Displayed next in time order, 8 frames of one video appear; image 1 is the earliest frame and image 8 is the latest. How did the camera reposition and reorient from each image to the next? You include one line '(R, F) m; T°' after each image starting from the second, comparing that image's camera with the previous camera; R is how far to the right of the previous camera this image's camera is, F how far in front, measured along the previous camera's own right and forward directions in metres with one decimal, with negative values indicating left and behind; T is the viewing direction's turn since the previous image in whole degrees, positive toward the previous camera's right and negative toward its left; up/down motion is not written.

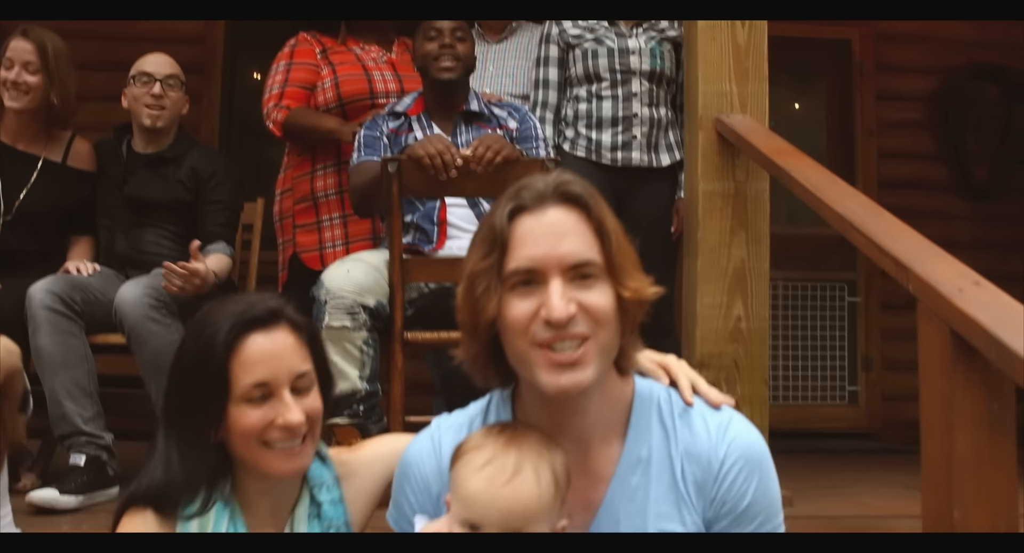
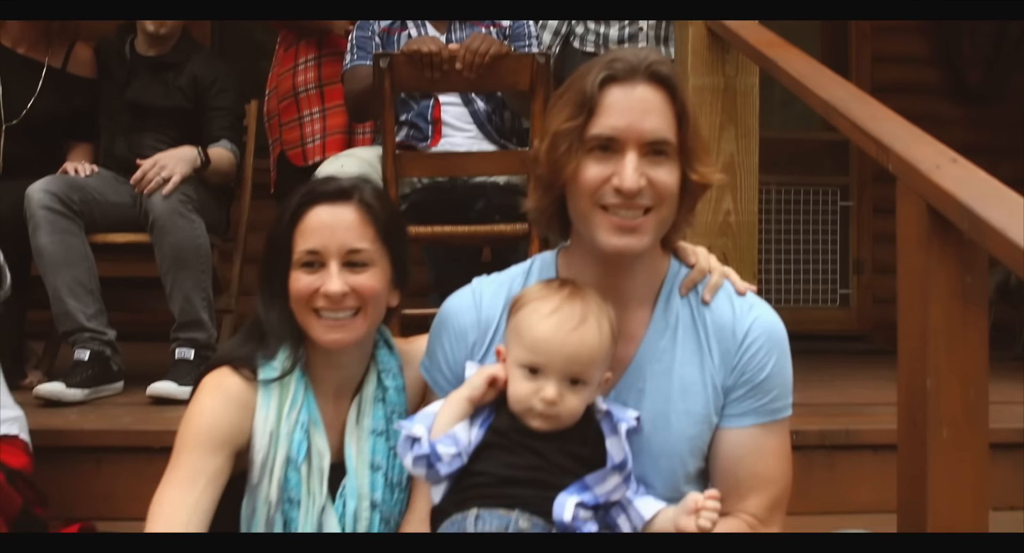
(0.0, 0.0) m; 0°
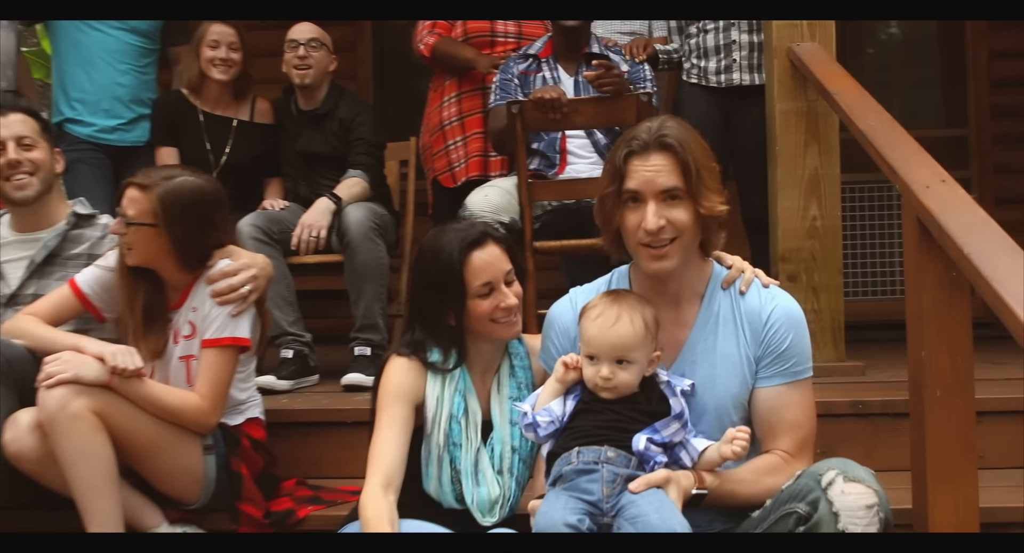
(+0.1, -0.5) m; -8°
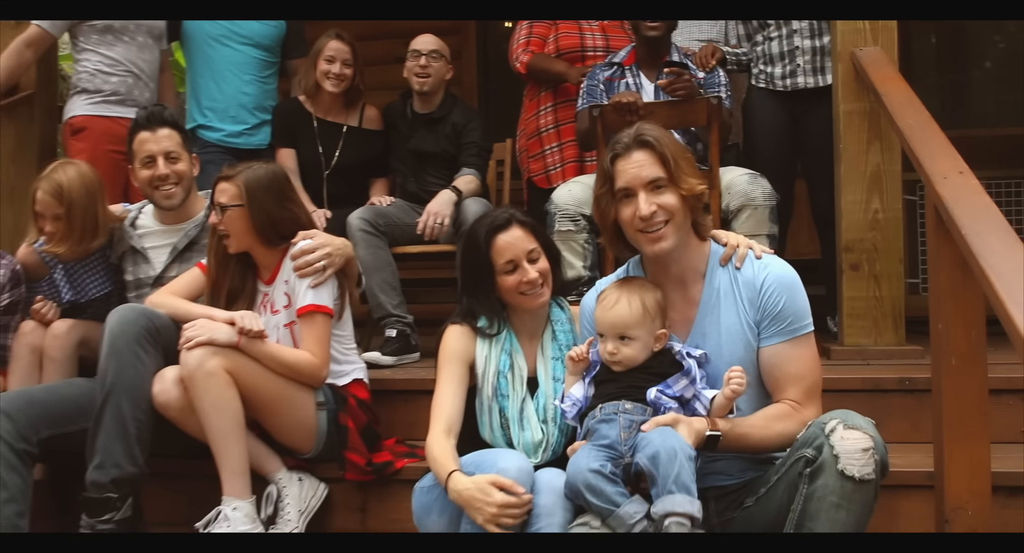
(+0.1, -0.3) m; -6°
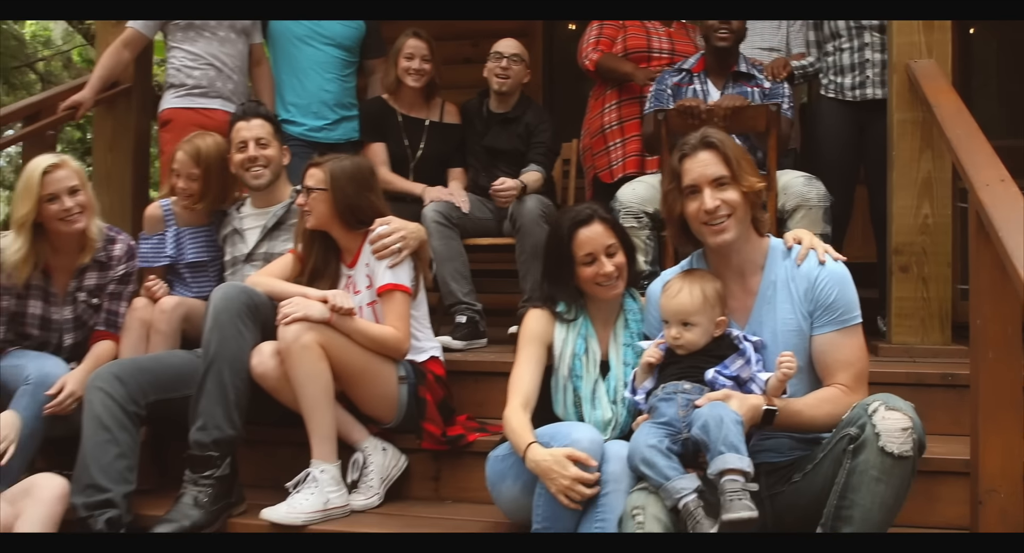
(0.0, -0.2) m; -3°
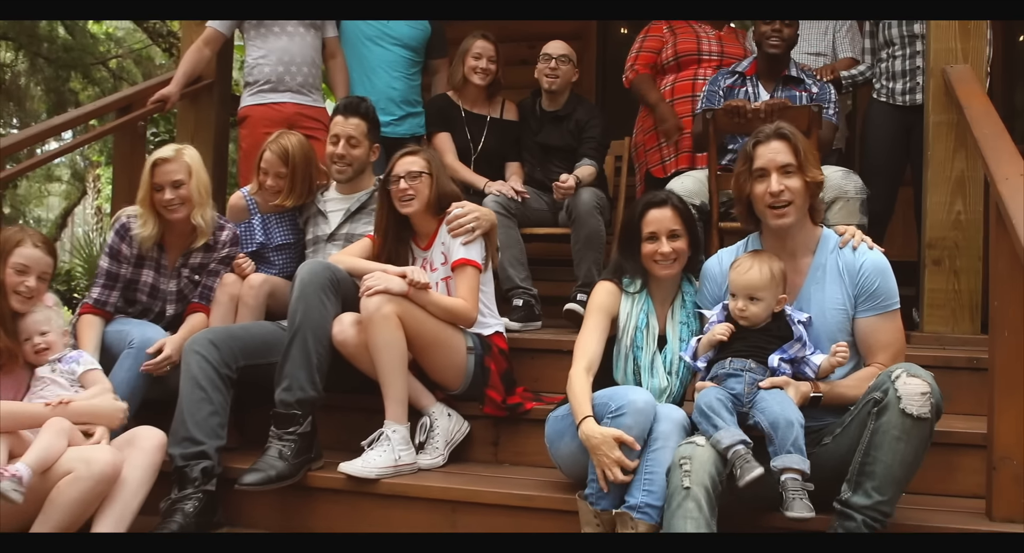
(0.0, -0.2) m; -2°
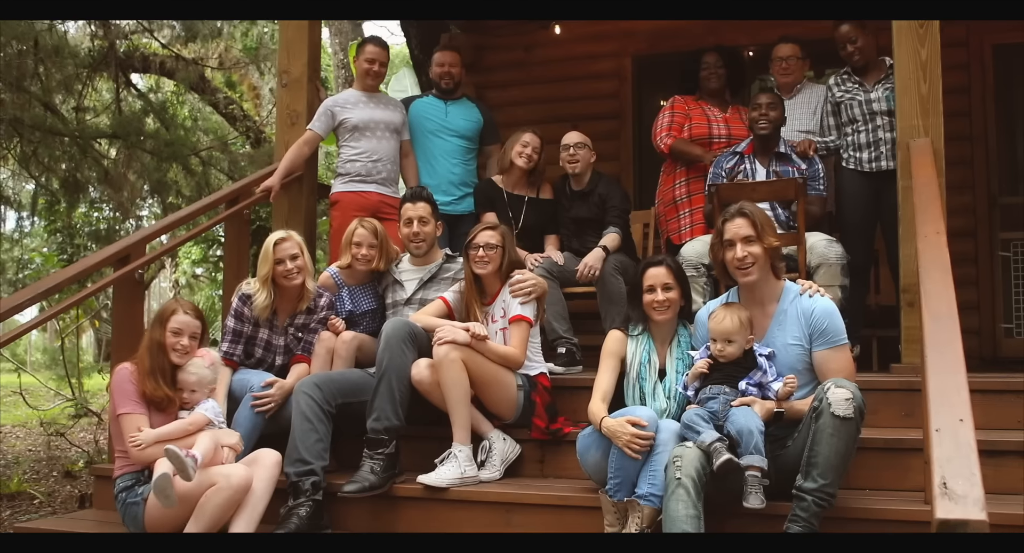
(+0.1, -0.8) m; -3°
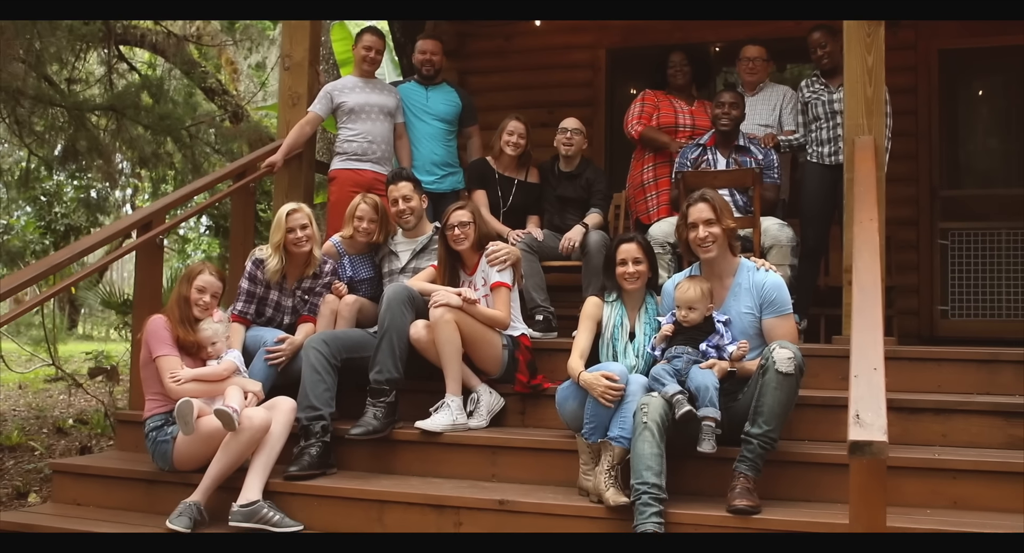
(-0.1, -0.5) m; +2°
